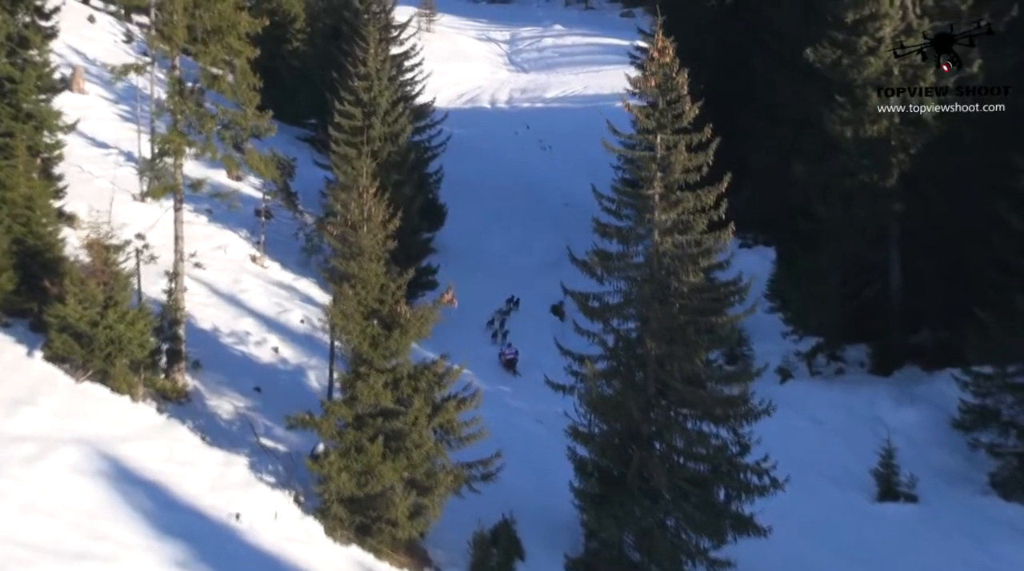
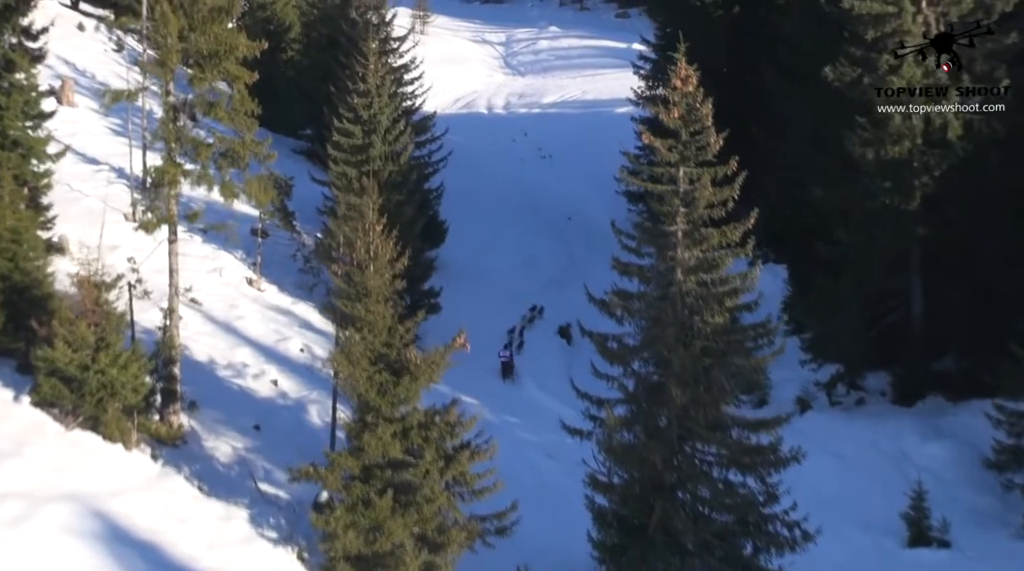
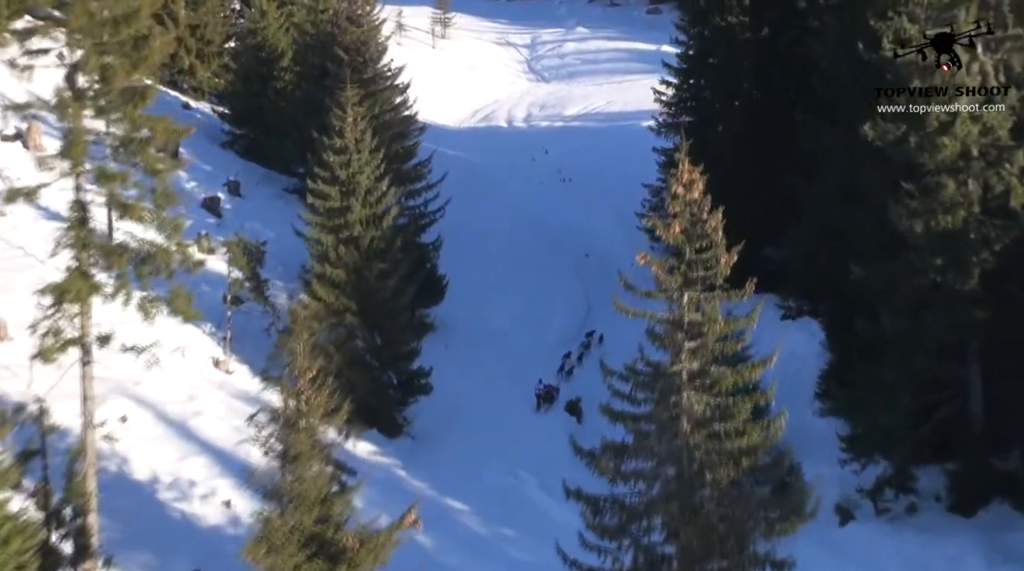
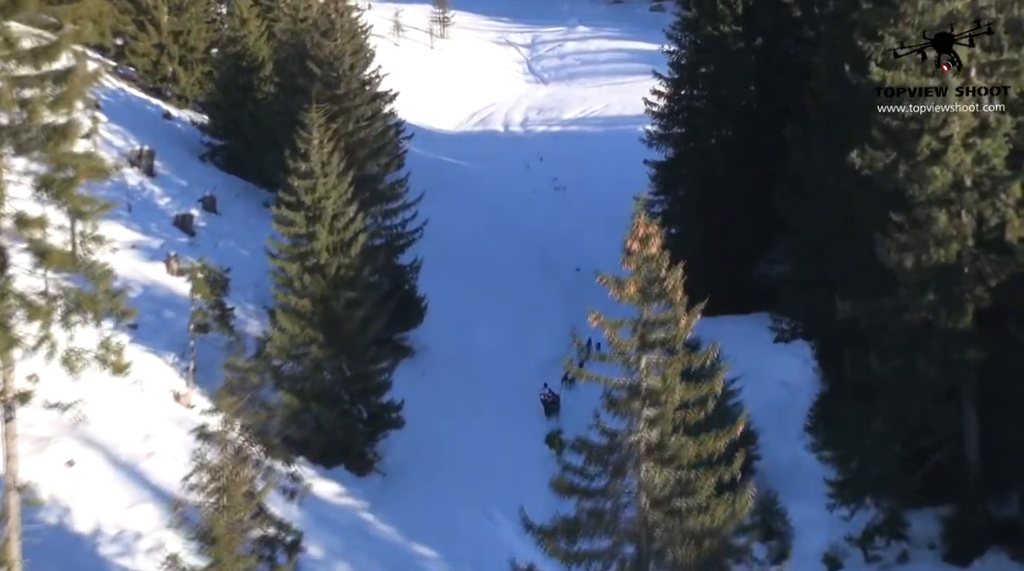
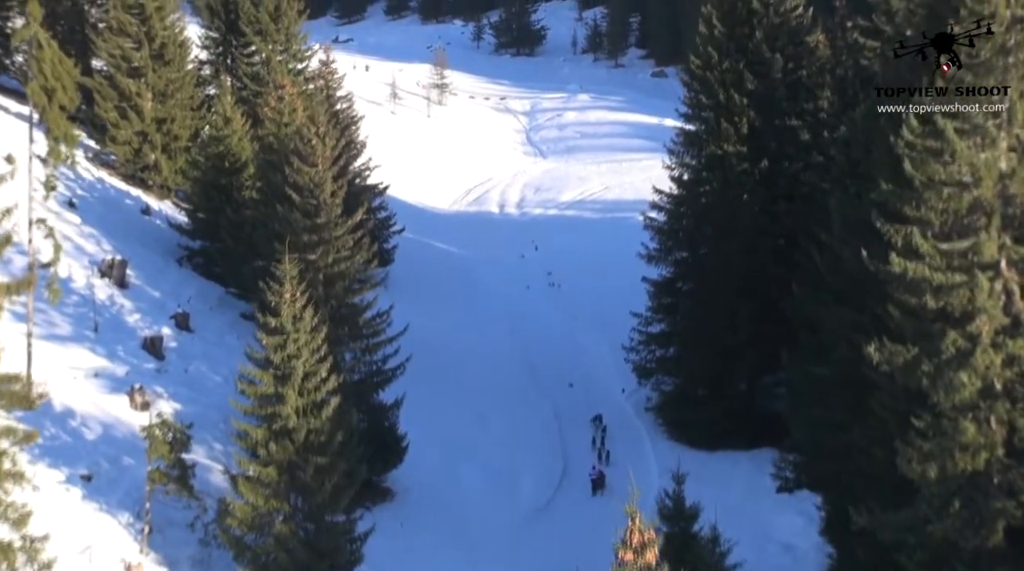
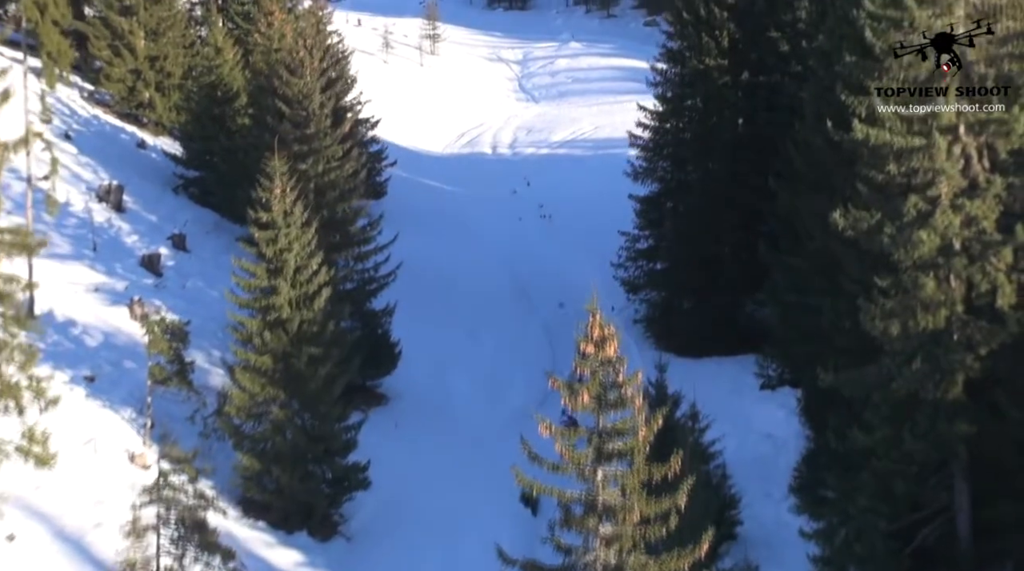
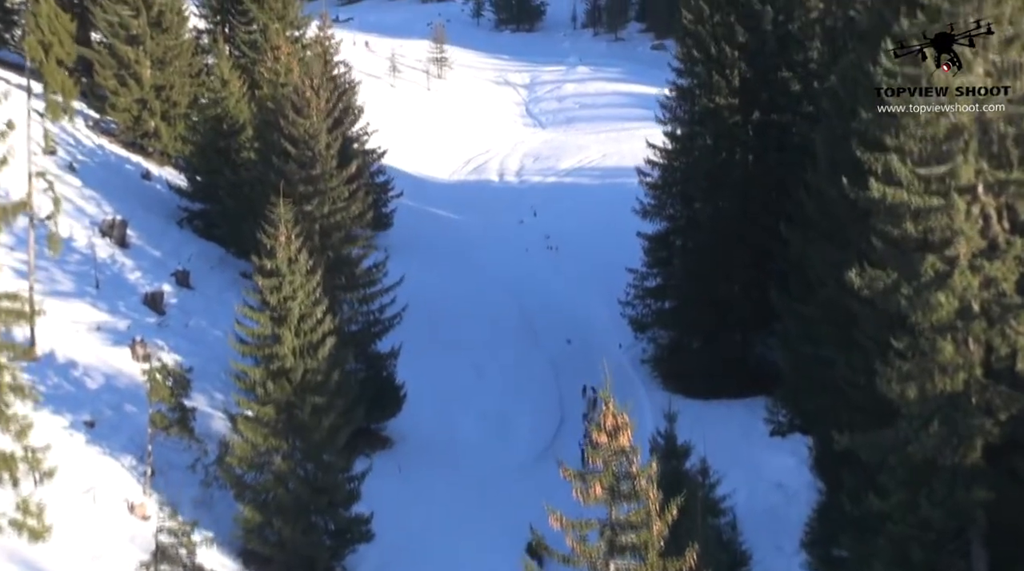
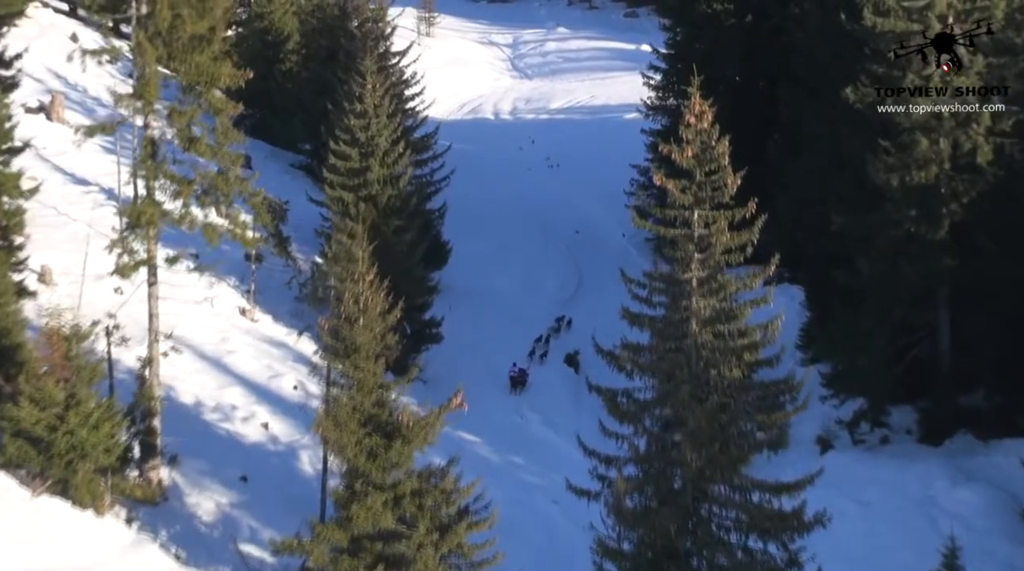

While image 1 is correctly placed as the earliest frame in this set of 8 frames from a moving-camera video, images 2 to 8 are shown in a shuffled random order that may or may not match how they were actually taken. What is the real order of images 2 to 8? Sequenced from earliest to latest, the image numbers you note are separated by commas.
2, 8, 3, 4, 6, 7, 5
